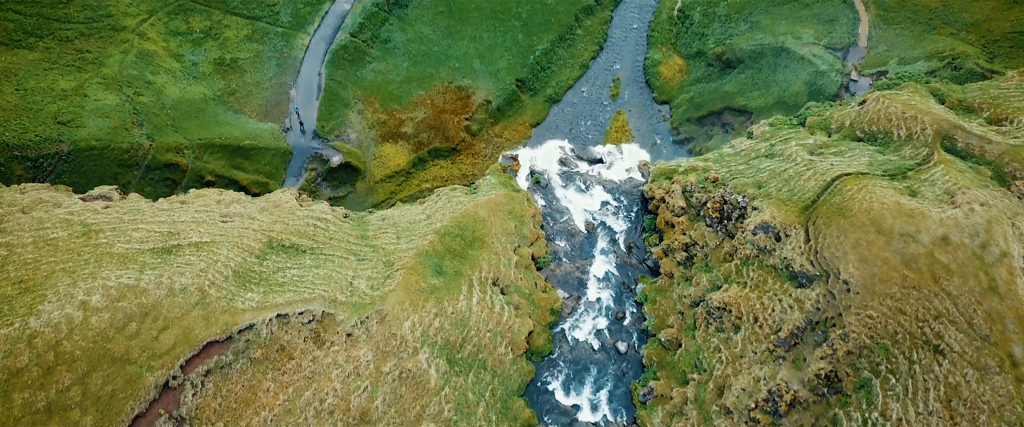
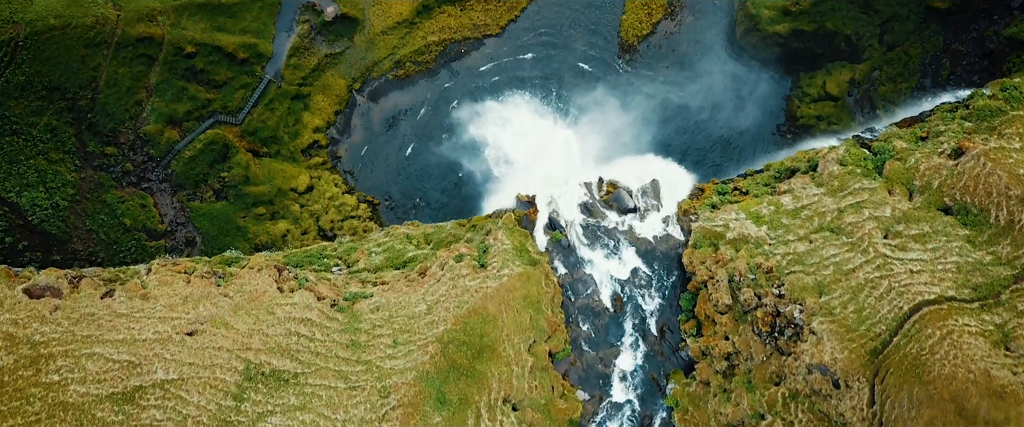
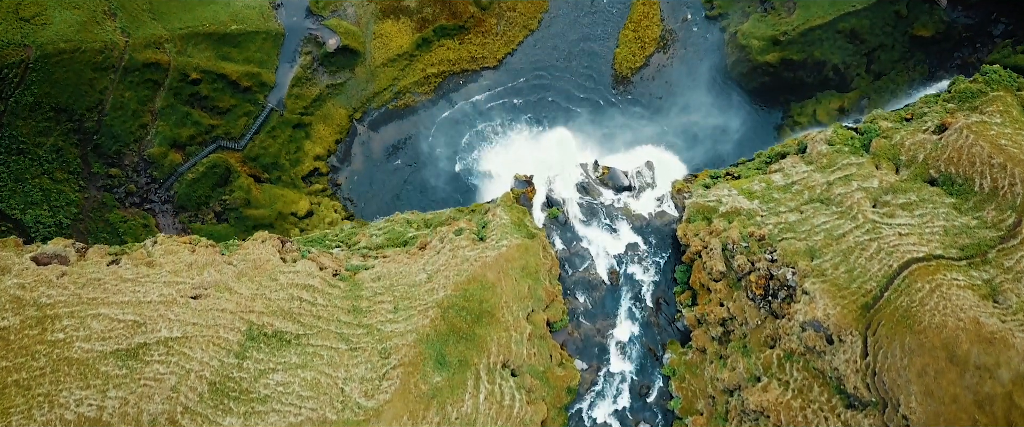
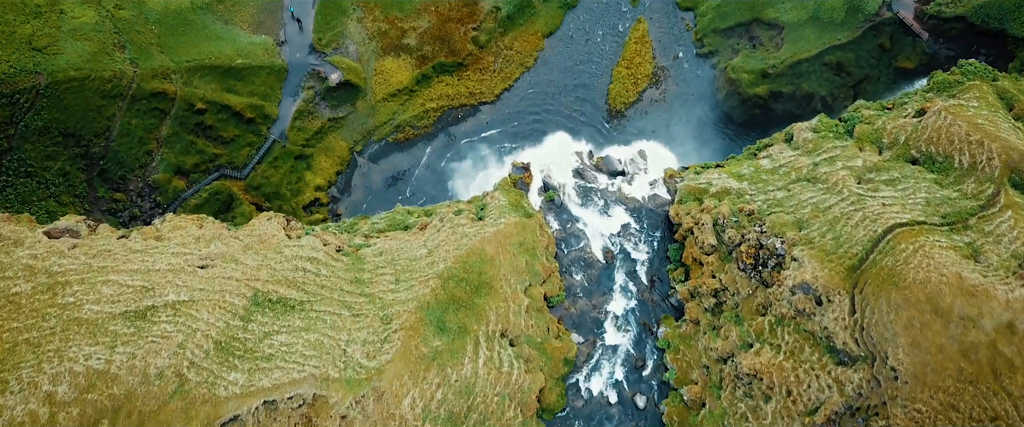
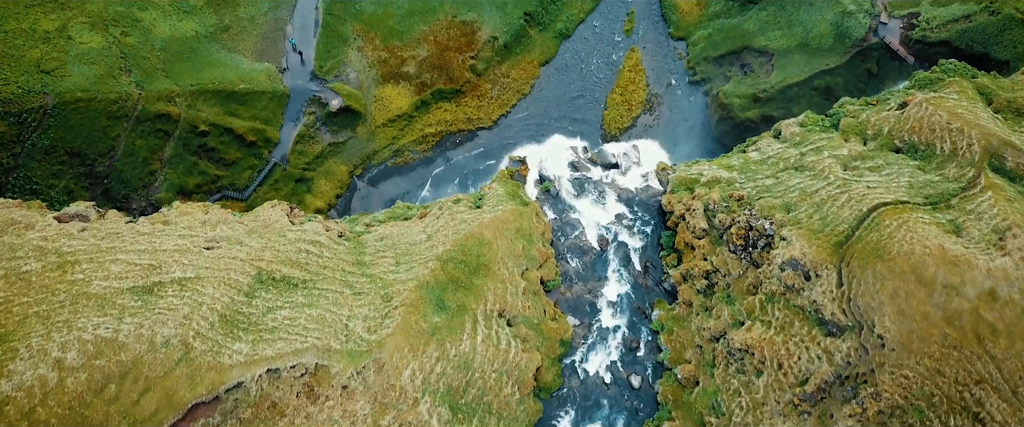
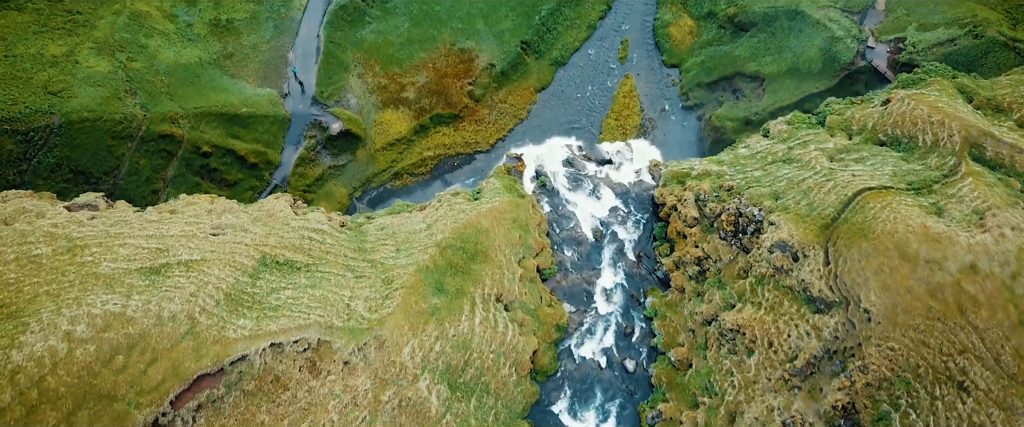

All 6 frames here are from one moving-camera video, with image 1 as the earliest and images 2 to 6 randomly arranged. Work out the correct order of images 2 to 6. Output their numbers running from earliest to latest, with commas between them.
6, 5, 4, 3, 2
